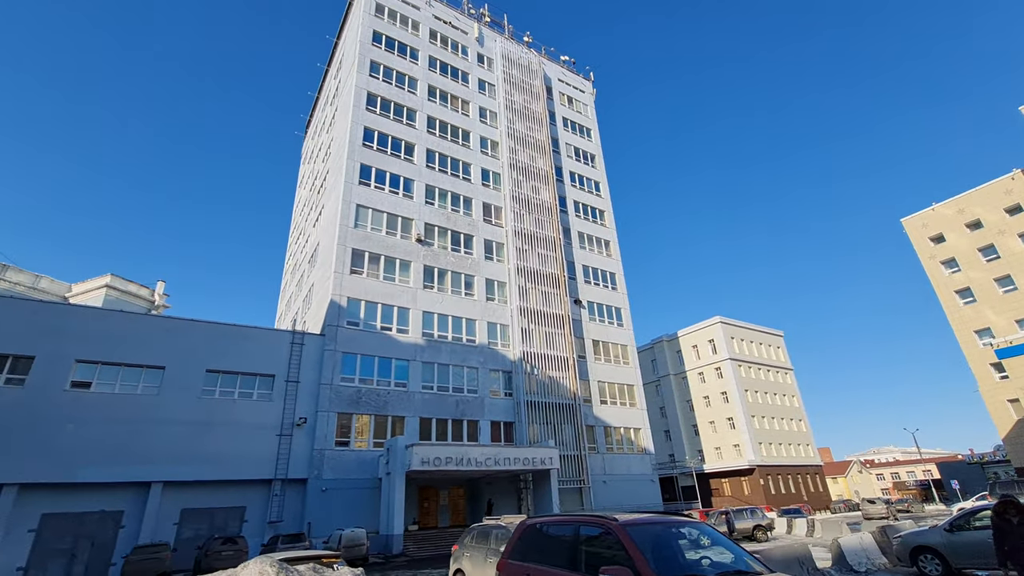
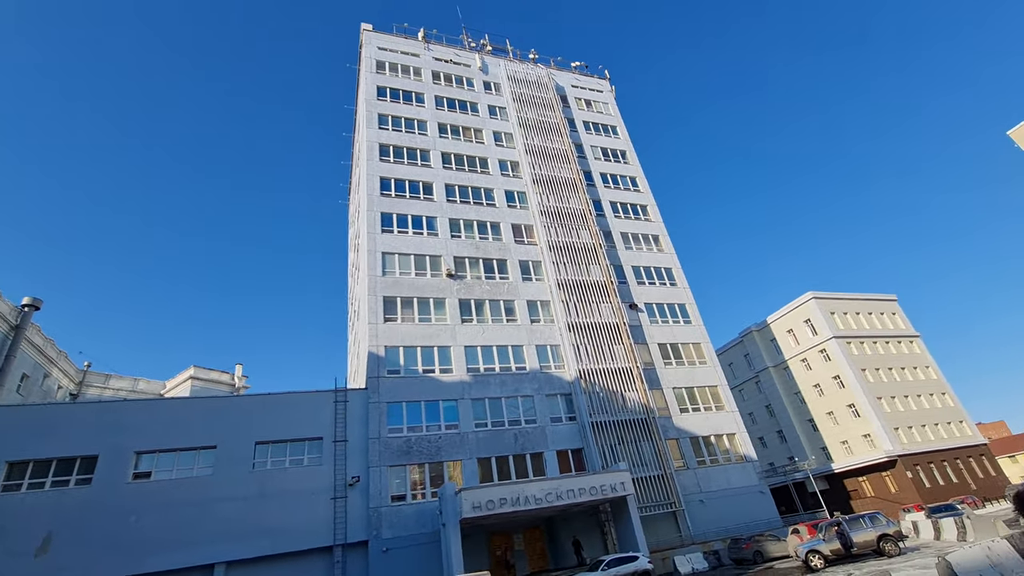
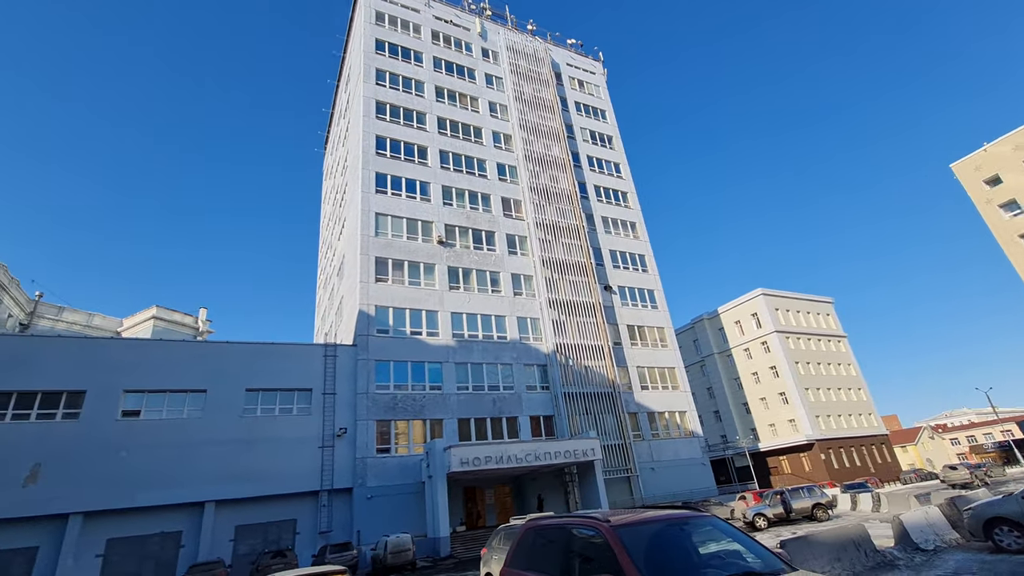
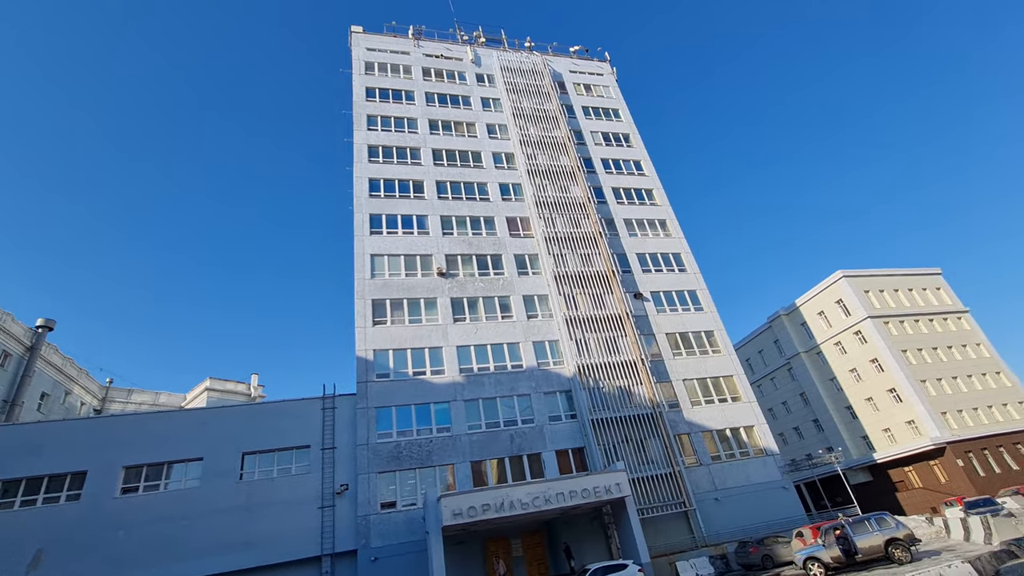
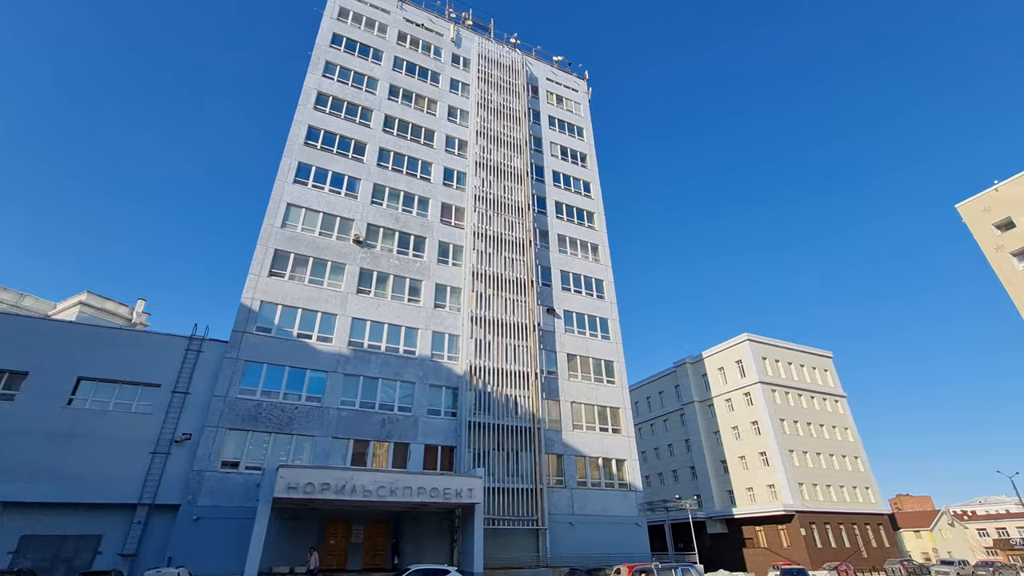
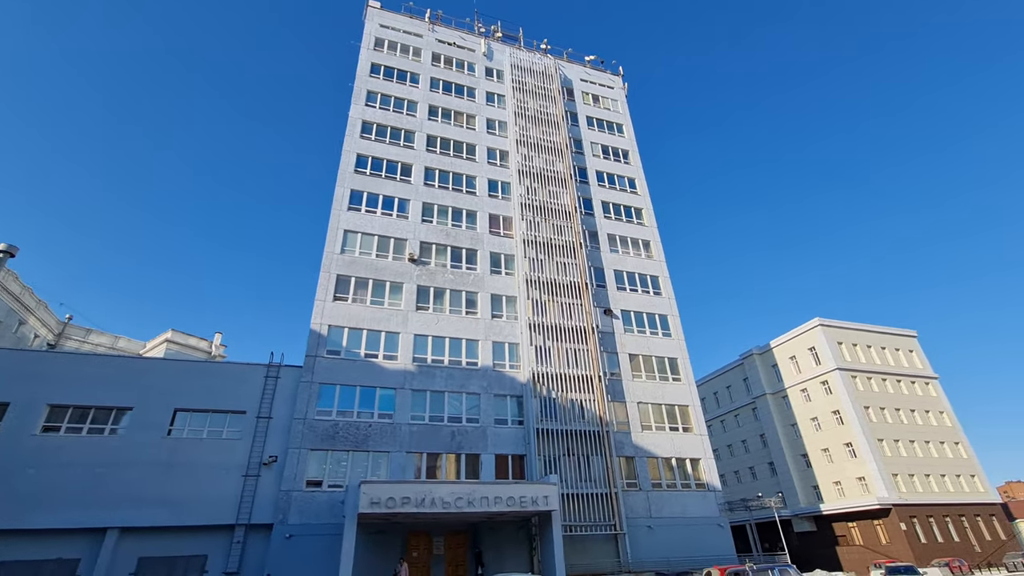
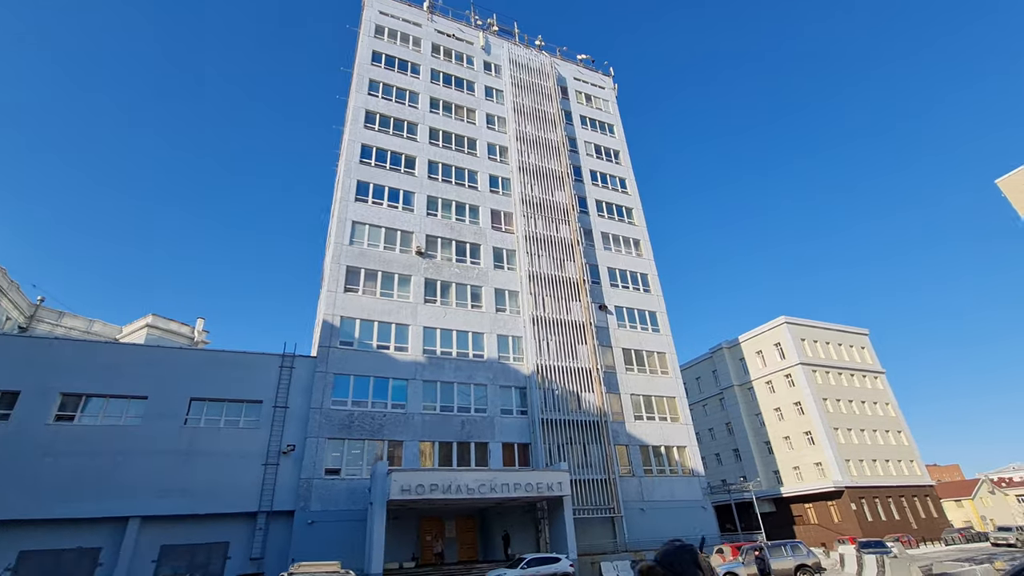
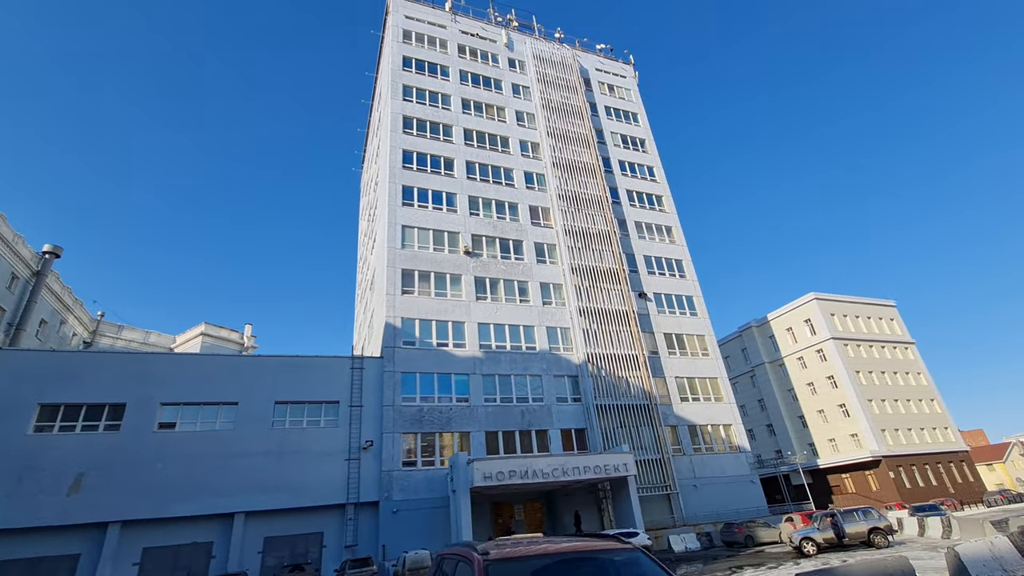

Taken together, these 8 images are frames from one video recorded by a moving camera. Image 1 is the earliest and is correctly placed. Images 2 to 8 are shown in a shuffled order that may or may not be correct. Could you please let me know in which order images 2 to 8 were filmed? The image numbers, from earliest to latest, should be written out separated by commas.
3, 8, 2, 7, 4, 6, 5
